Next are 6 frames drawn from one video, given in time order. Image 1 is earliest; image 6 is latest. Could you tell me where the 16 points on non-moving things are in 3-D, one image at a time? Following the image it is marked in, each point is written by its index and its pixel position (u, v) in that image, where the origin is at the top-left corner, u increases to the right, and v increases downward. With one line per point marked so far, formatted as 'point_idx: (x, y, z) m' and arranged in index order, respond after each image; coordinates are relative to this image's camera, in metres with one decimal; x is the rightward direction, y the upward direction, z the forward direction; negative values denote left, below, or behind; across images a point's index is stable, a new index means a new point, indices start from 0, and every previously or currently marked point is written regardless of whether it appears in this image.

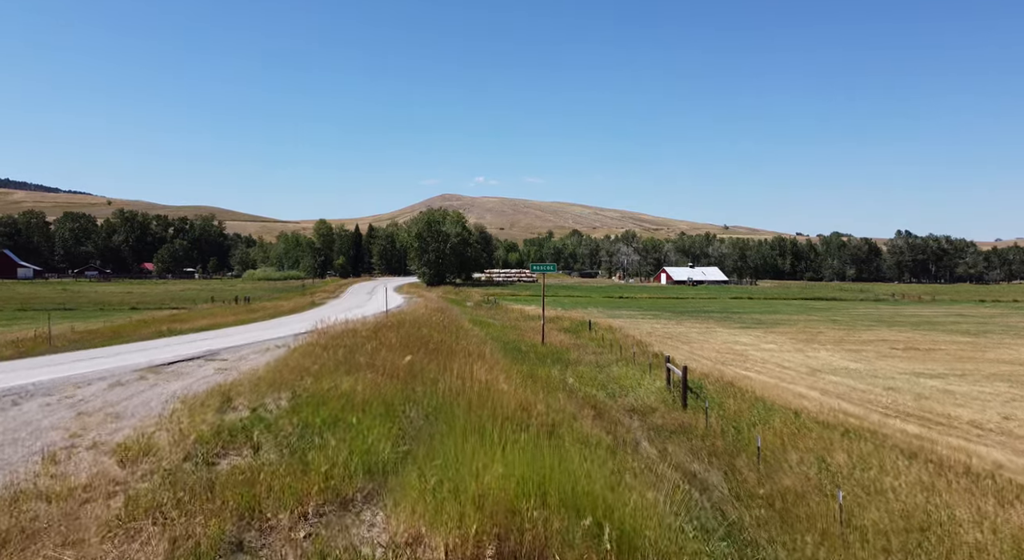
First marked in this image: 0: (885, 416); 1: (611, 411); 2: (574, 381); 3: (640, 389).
0: (+8.5, -3.1, +16.5) m
1: (+2.1, -2.8, +15.8) m
2: (+1.7, -2.8, +19.7) m
3: (+3.2, -2.7, +17.9) m
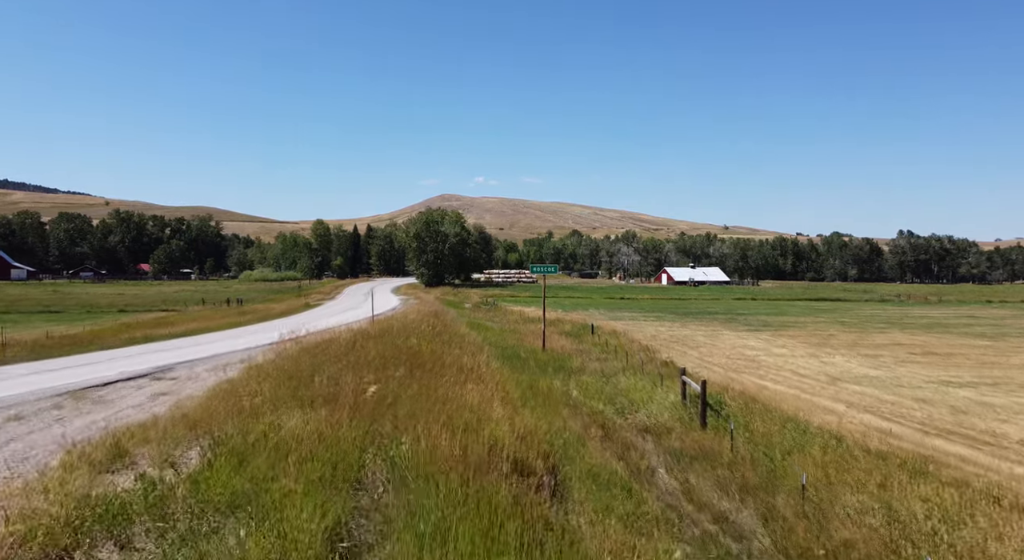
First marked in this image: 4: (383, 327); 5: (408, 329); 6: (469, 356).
0: (+8.4, -3.2, +14.8) m
1: (+2.1, -2.9, +14.1) m
2: (+1.6, -2.8, +18.0) m
3: (+3.1, -2.7, +16.1) m
4: (-3.4, -1.2, +18.9) m
5: (-2.8, -1.2, +19.2) m
6: (-1.1, -1.8, +17.7) m
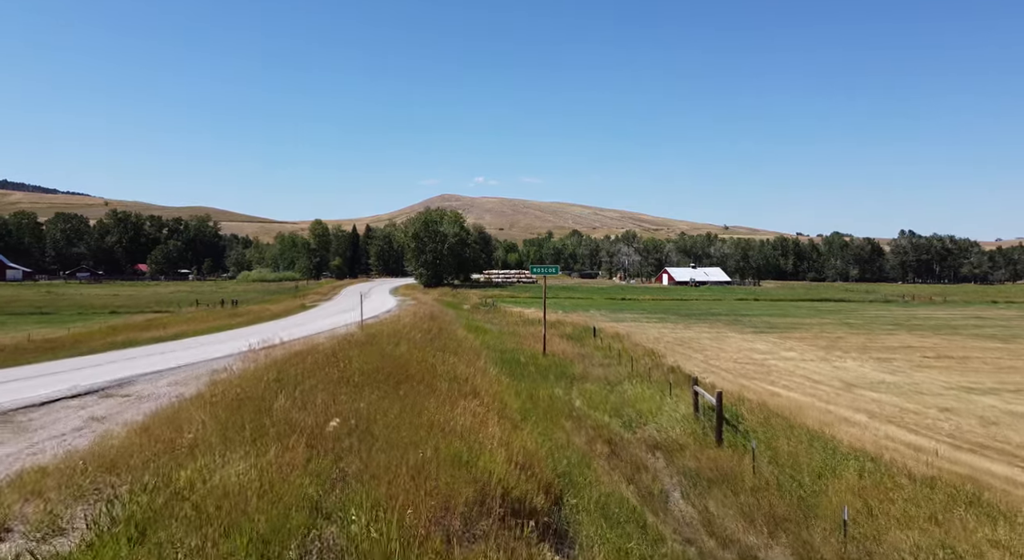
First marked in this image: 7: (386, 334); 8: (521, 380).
0: (+8.4, -3.2, +13.6) m
1: (+2.1, -3.0, +13.0) m
2: (+1.6, -2.9, +16.8) m
3: (+3.1, -2.8, +15.0) m
4: (-3.4, -1.2, +17.7) m
5: (-2.8, -1.3, +18.1) m
6: (-1.2, -1.9, +16.5) m
7: (-3.0, -1.3, +16.9) m
8: (+0.2, -2.7, +19.4) m
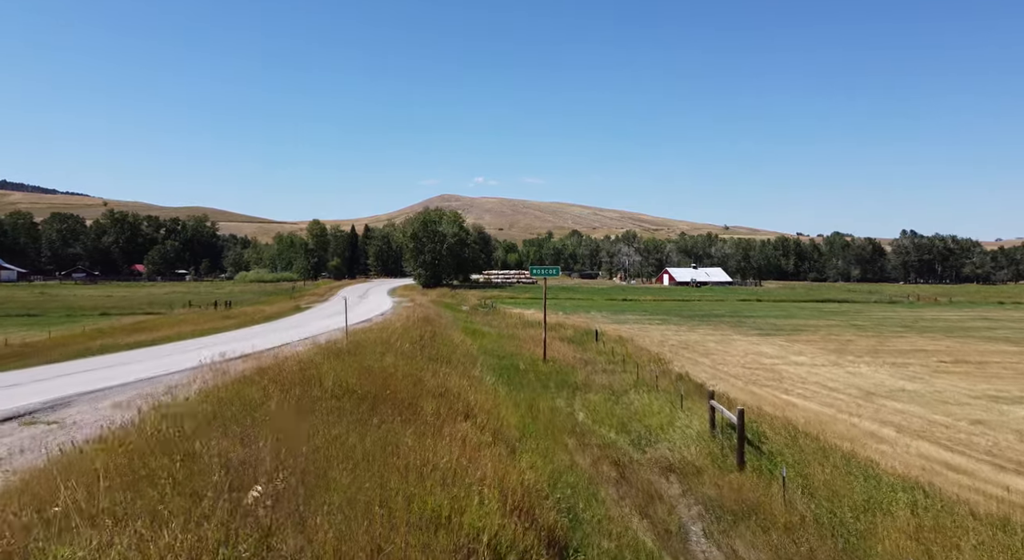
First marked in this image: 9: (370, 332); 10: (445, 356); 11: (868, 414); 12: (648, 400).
0: (+8.4, -3.3, +12.3) m
1: (+2.0, -3.0, +11.6) m
2: (+1.5, -2.9, +15.5) m
3: (+3.1, -2.8, +13.6) m
4: (-3.4, -1.3, +16.4) m
5: (-2.9, -1.3, +16.7) m
6: (-1.2, -2.0, +15.2) m
7: (-3.0, -1.3, +15.6) m
8: (+0.2, -2.7, +18.0) m
9: (-3.8, -1.4, +19.7) m
10: (-1.7, -1.9, +18.7) m
11: (+8.9, -3.4, +18.5) m
12: (+3.2, -2.8, +17.3) m
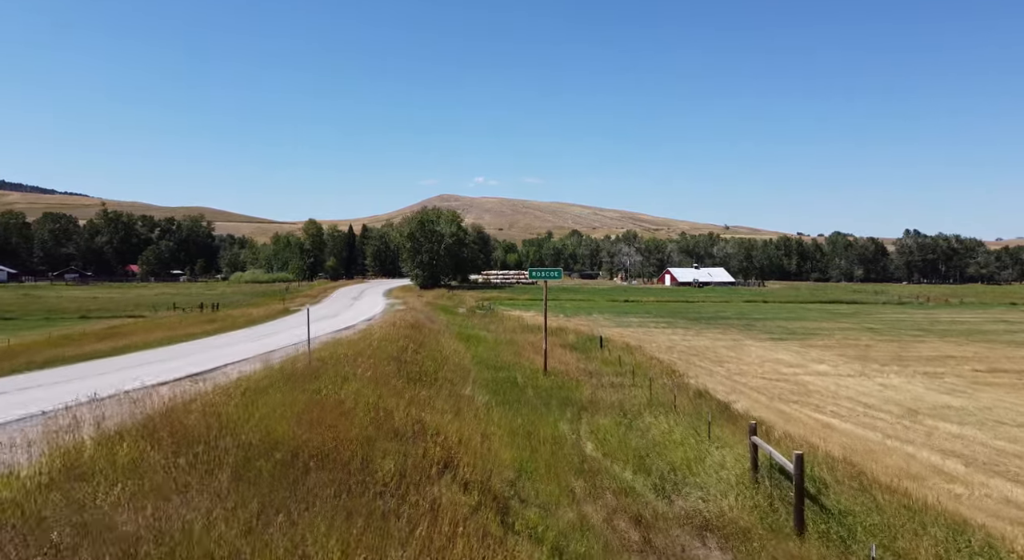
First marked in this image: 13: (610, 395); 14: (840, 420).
0: (+8.3, -3.4, +9.8) m
1: (+1.9, -3.1, +9.1) m
2: (+1.5, -3.0, +12.9) m
3: (+3.0, -2.9, +11.1) m
4: (-3.5, -1.4, +13.8) m
5: (-3.0, -1.4, +14.2) m
6: (-1.3, -2.1, +12.6) m
7: (-3.1, -1.4, +13.1) m
8: (+0.1, -2.8, +15.5) m
9: (-3.9, -1.5, +17.2) m
10: (-1.8, -2.0, +16.2) m
11: (+8.8, -3.5, +15.9) m
12: (+3.1, -2.9, +14.7) m
13: (+2.7, -3.0, +19.6) m
14: (+8.2, -3.5, +18.4) m
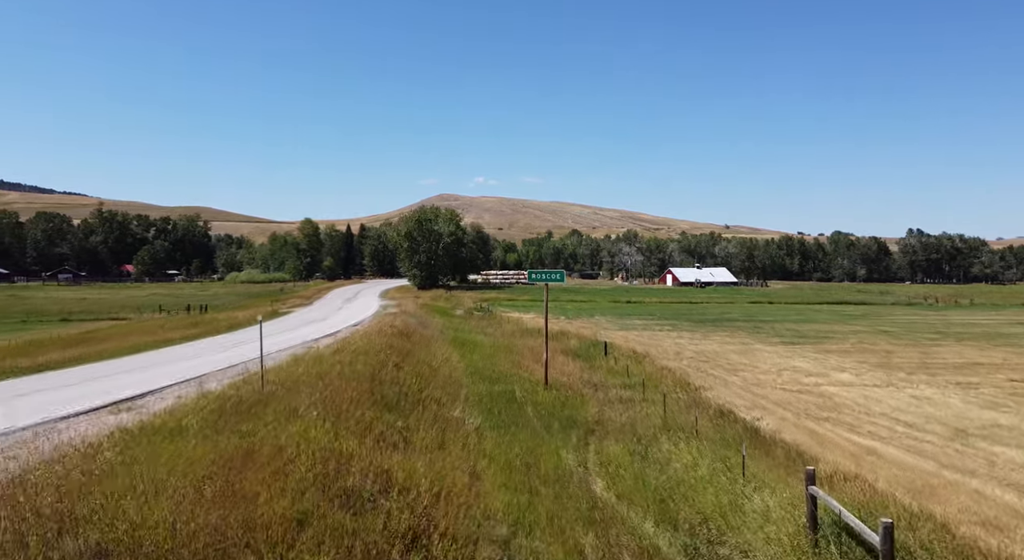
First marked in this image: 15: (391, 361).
0: (+8.2, -3.4, +7.5) m
1: (+1.9, -3.2, +6.8) m
2: (+1.4, -3.1, +10.7) m
3: (+2.9, -3.0, +8.9) m
4: (-3.6, -1.5, +11.6) m
5: (-3.1, -1.5, +11.9) m
6: (-1.4, -2.1, +10.4) m
7: (-3.2, -1.5, +10.8) m
8: (0.0, -2.9, +13.3) m
9: (-3.9, -1.6, +14.9) m
10: (-1.9, -2.1, +14.0) m
11: (+8.8, -3.5, +13.7) m
12: (+3.0, -3.0, +12.5) m
13: (+2.6, -3.1, +17.4) m
14: (+8.2, -3.6, +16.2) m
15: (-2.7, -1.9, +16.4) m
